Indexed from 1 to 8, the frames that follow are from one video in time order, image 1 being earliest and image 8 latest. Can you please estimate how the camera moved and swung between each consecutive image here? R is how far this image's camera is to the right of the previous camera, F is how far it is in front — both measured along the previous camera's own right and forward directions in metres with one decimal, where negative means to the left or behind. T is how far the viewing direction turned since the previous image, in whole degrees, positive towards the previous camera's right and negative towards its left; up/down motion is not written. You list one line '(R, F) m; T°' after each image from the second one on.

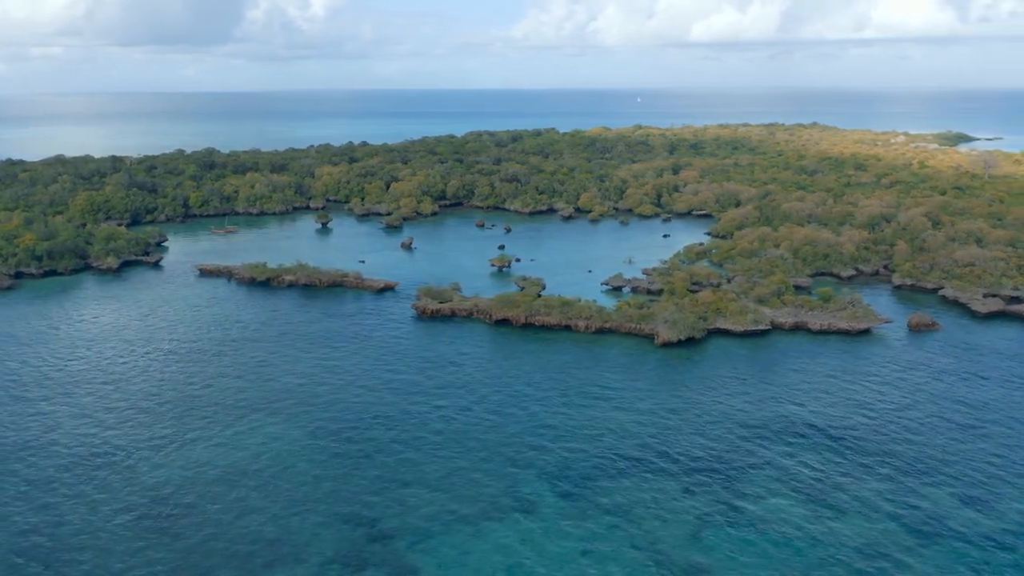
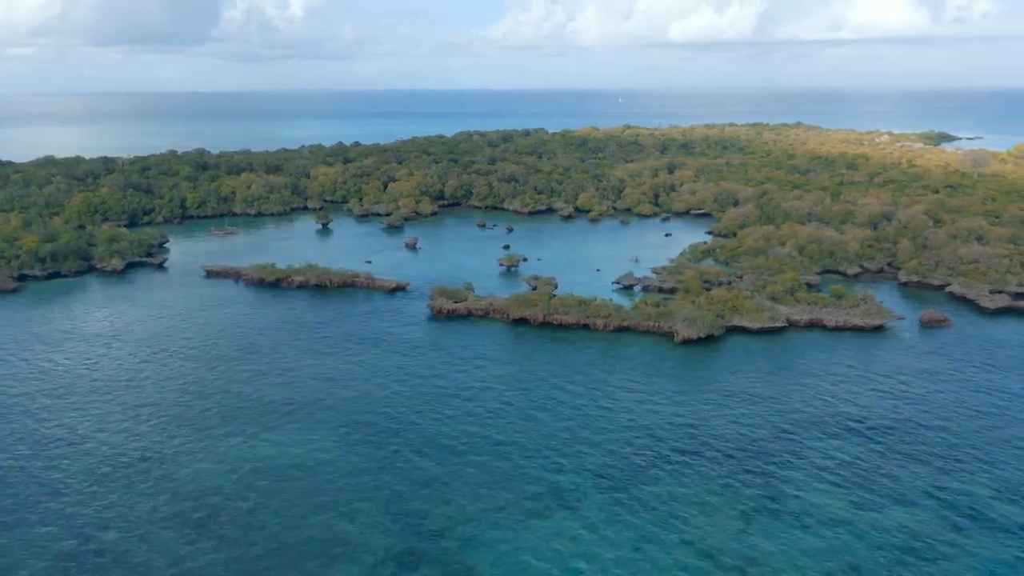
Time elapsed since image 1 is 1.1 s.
(-2.3, -0.1) m; +1°
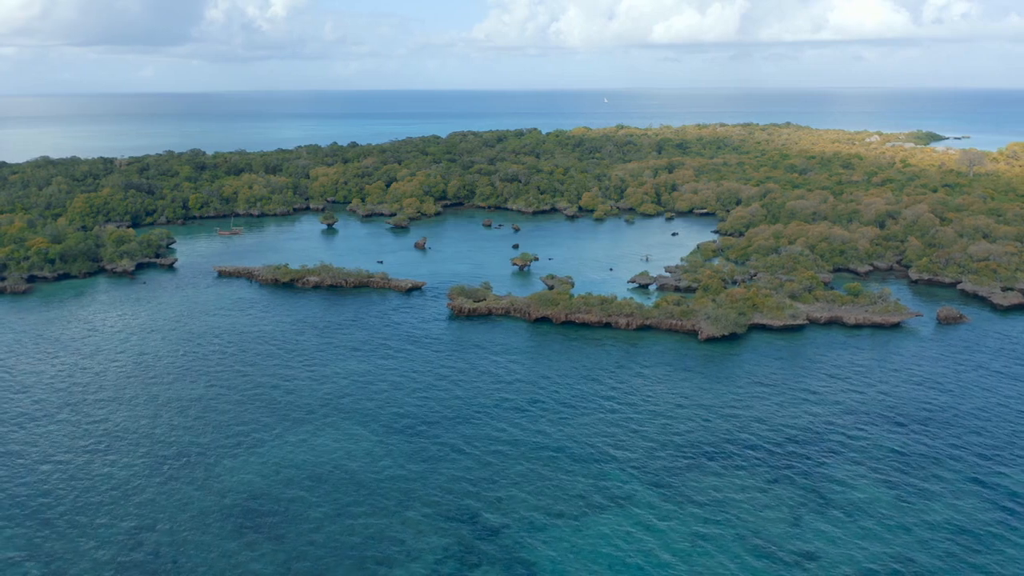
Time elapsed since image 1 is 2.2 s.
(-2.3, -0.1) m; +1°
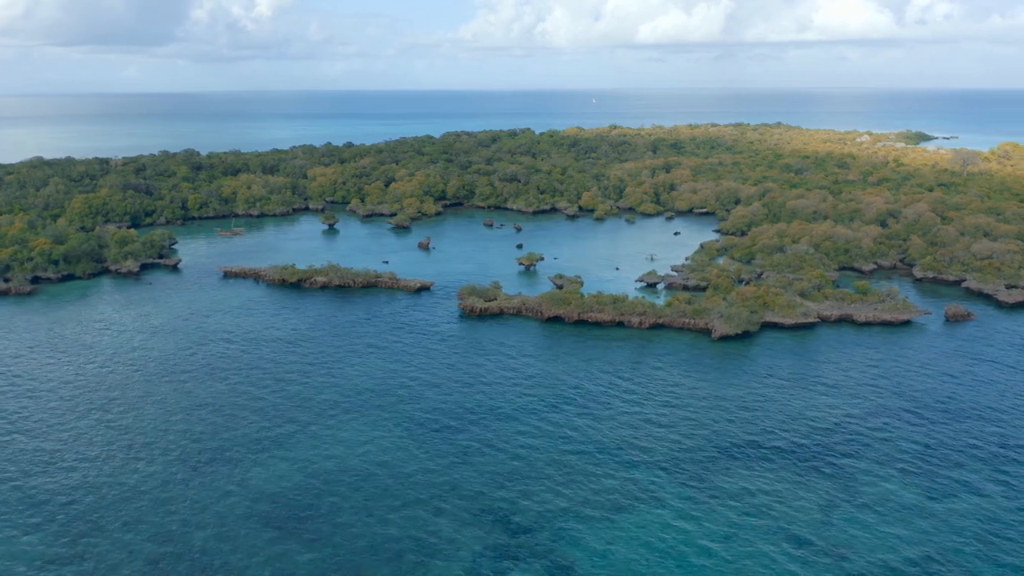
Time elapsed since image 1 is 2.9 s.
(-1.6, -0.1) m; +1°
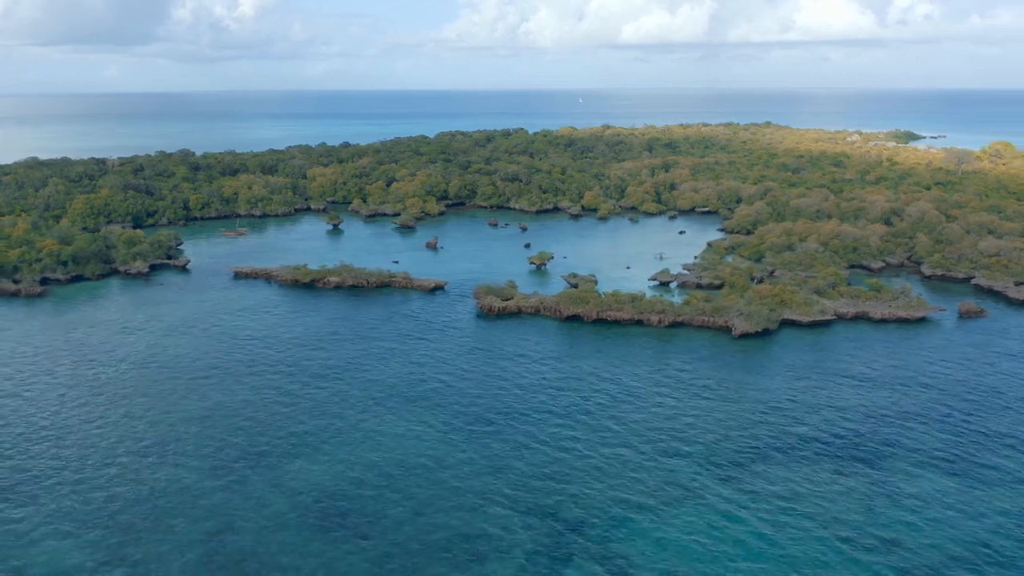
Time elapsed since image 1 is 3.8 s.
(-2.1, -0.1) m; +1°
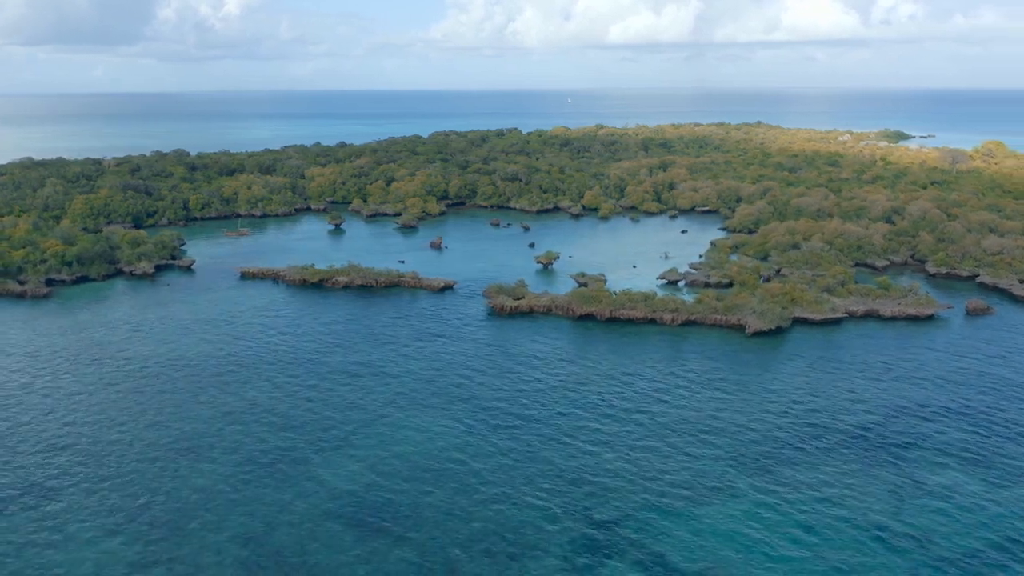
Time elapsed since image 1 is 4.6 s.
(-1.5, -0.1) m; +1°
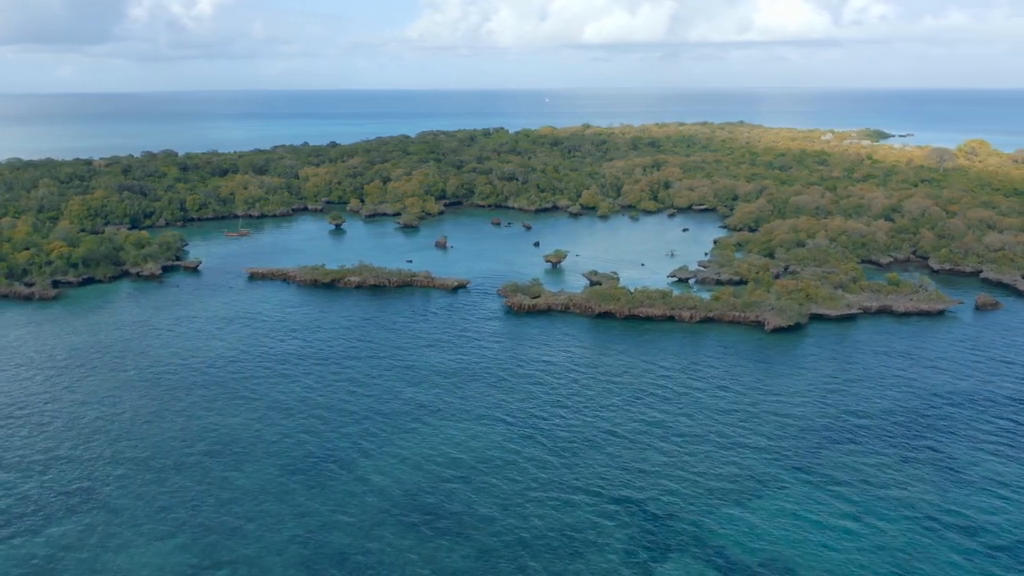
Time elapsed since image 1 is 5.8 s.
(-2.6, -0.1) m; +1°
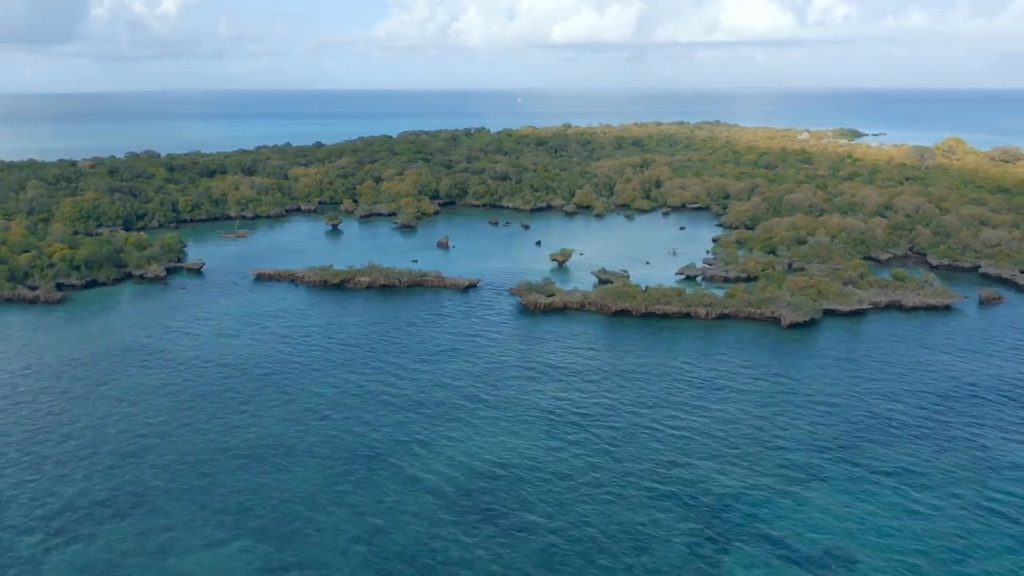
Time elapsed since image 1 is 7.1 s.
(-2.9, -0.1) m; +2°
